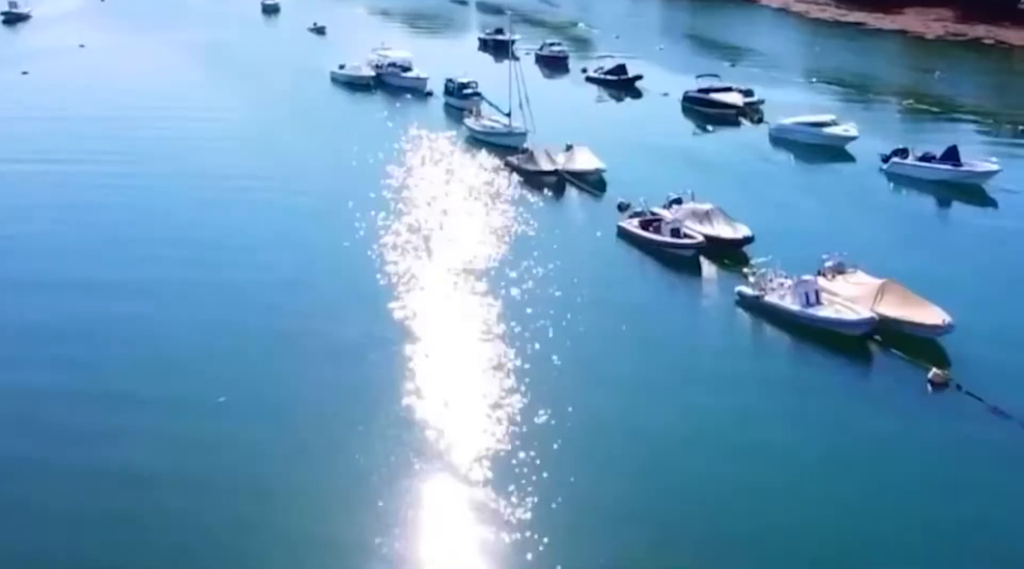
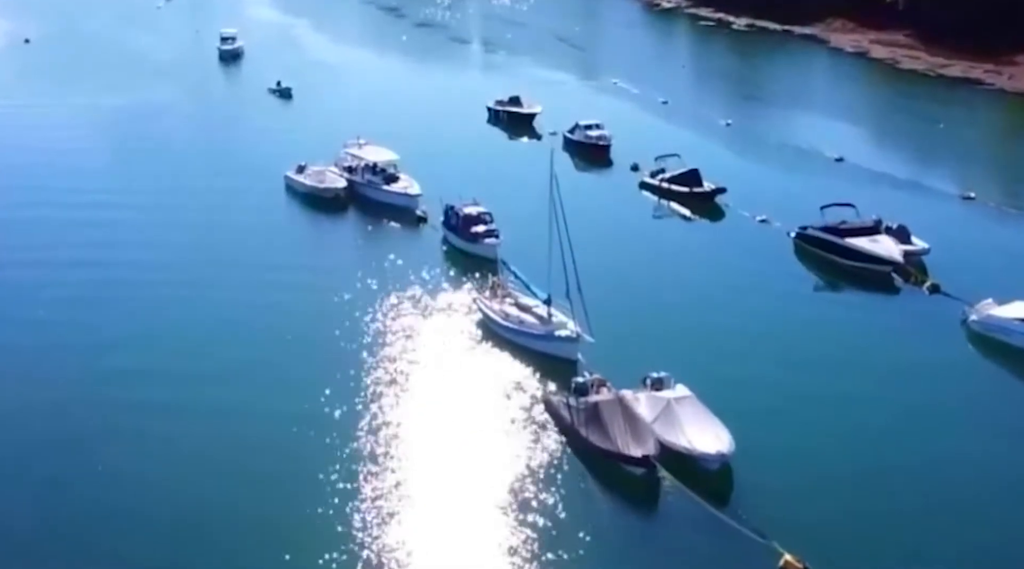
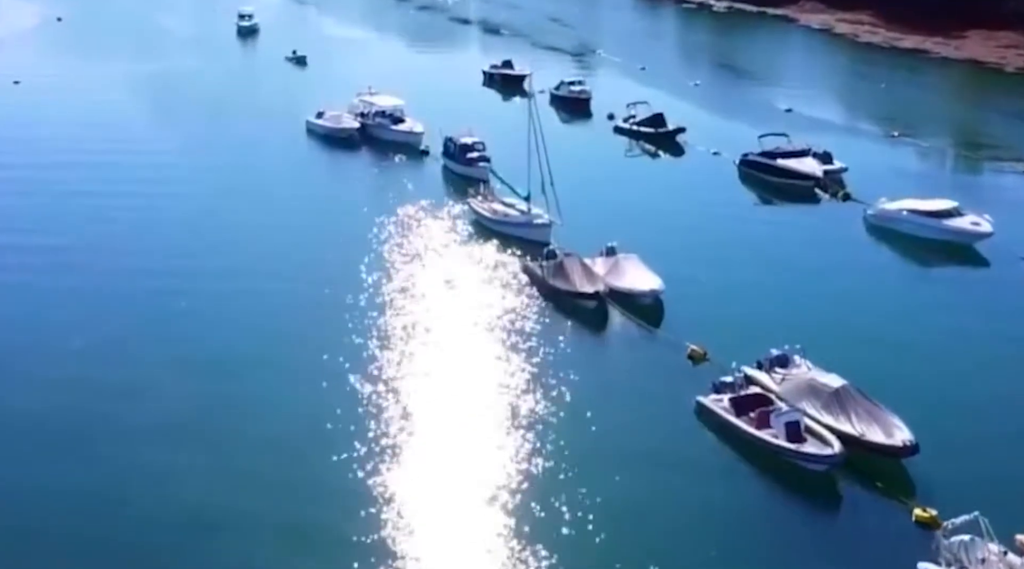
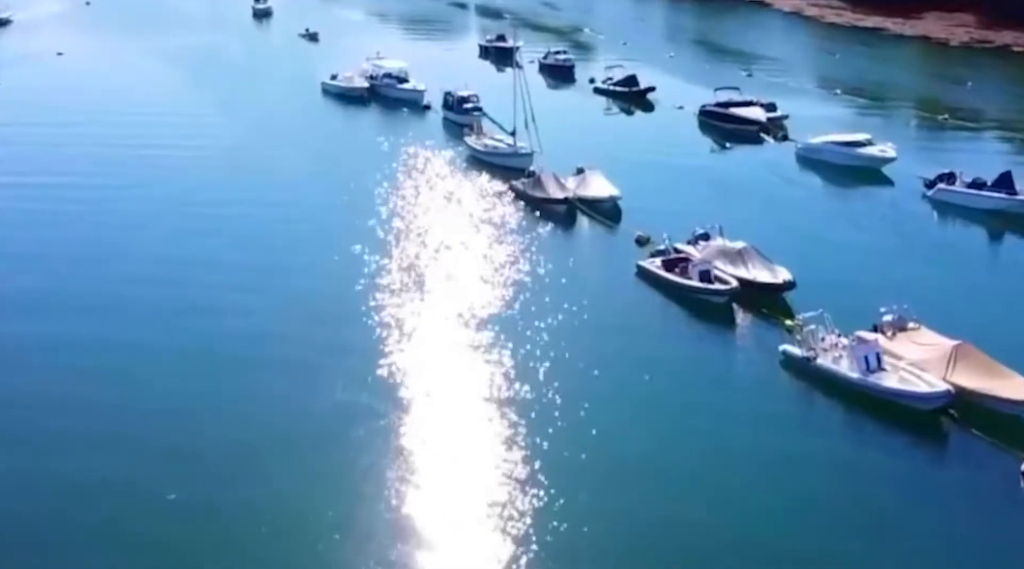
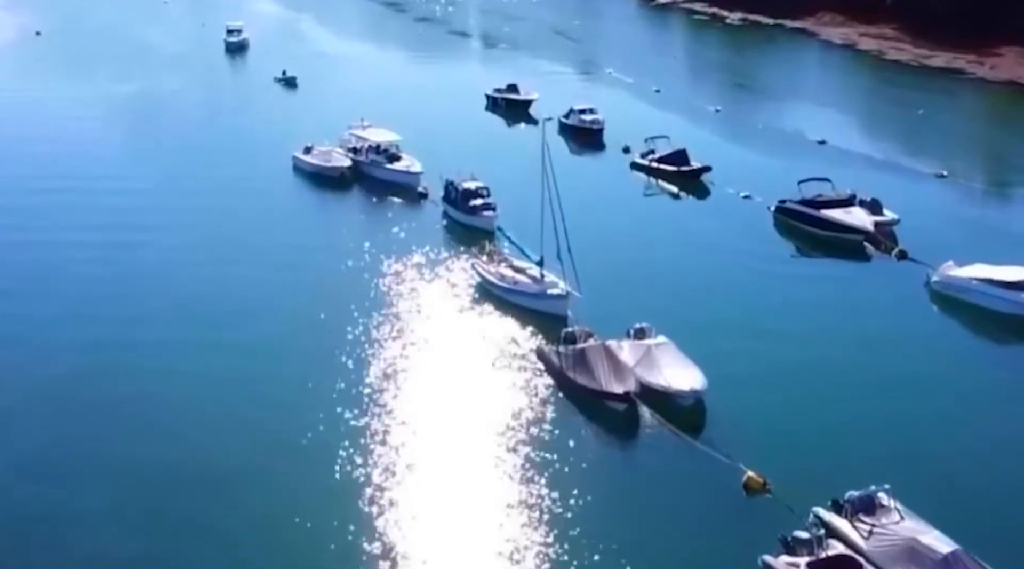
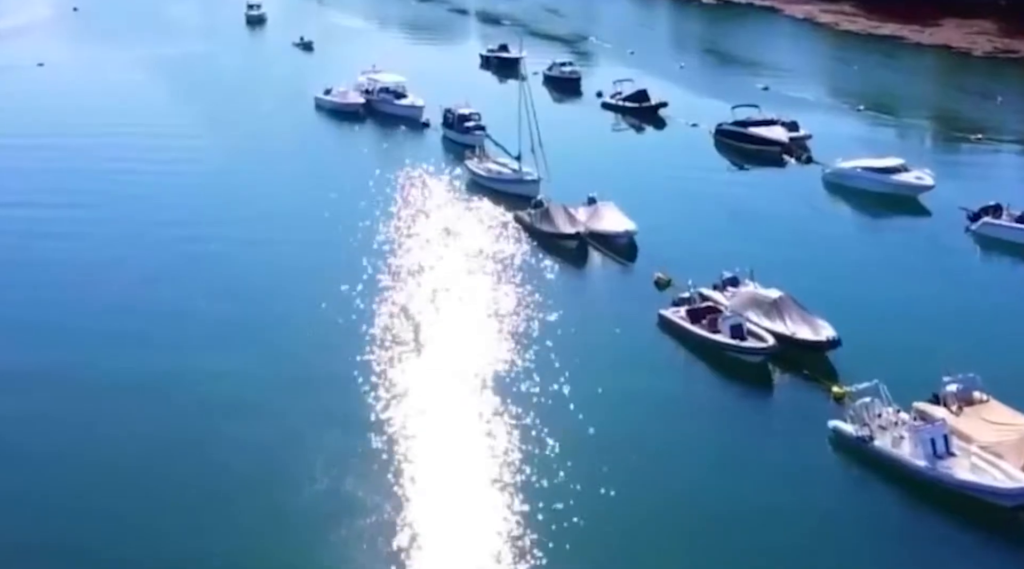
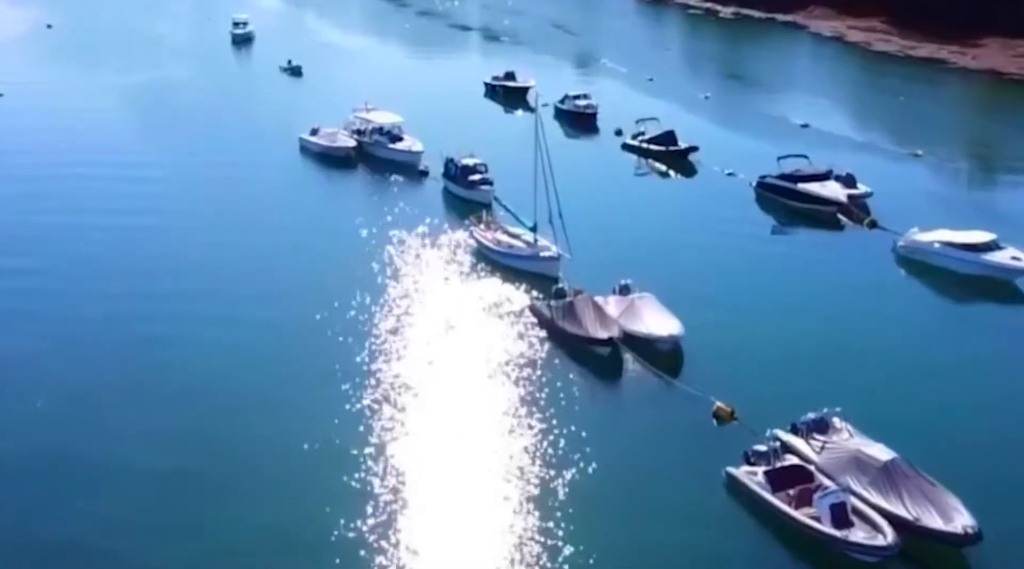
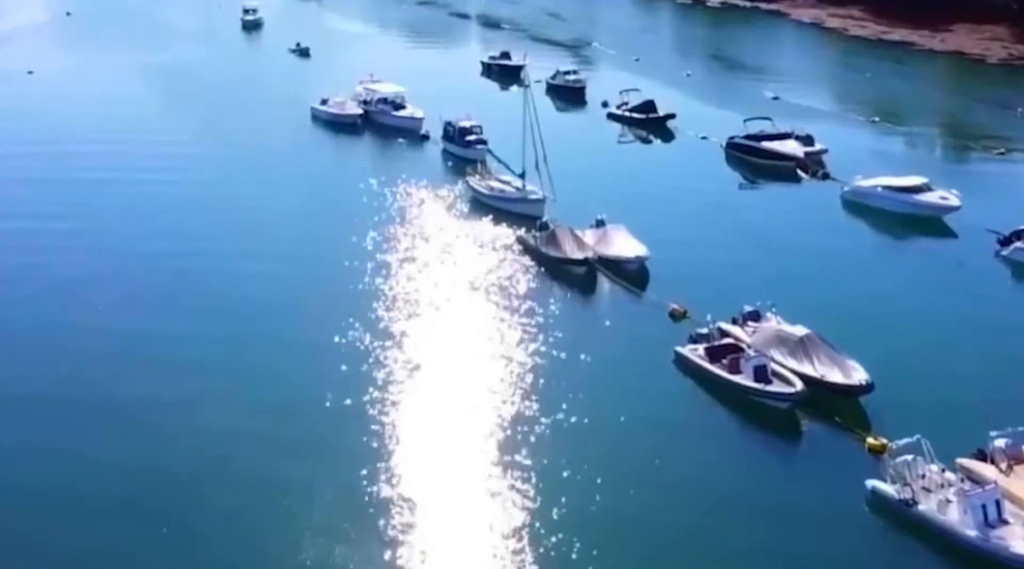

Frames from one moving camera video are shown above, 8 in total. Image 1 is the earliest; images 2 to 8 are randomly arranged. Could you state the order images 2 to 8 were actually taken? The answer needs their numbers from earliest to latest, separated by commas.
4, 6, 8, 3, 7, 5, 2
